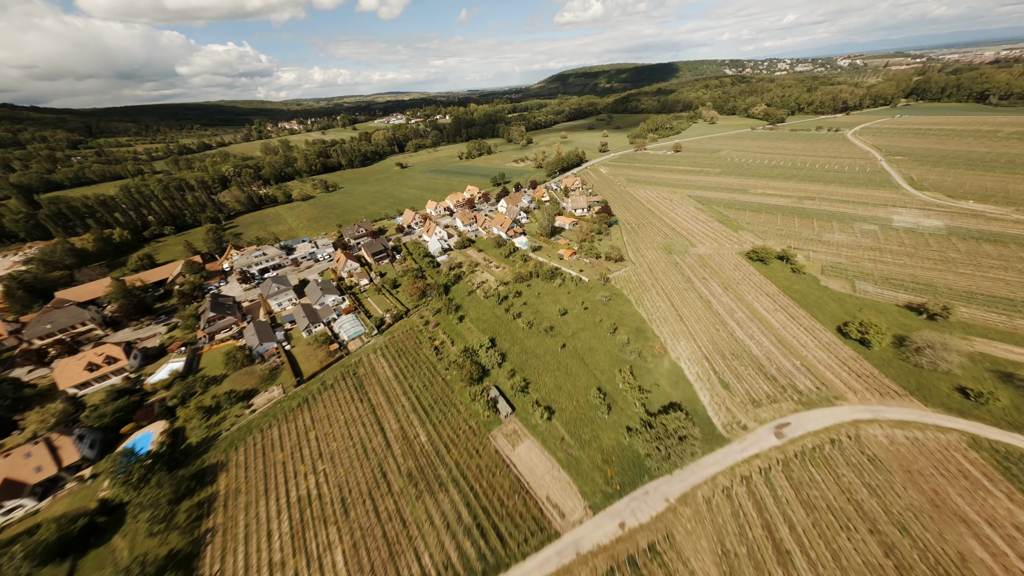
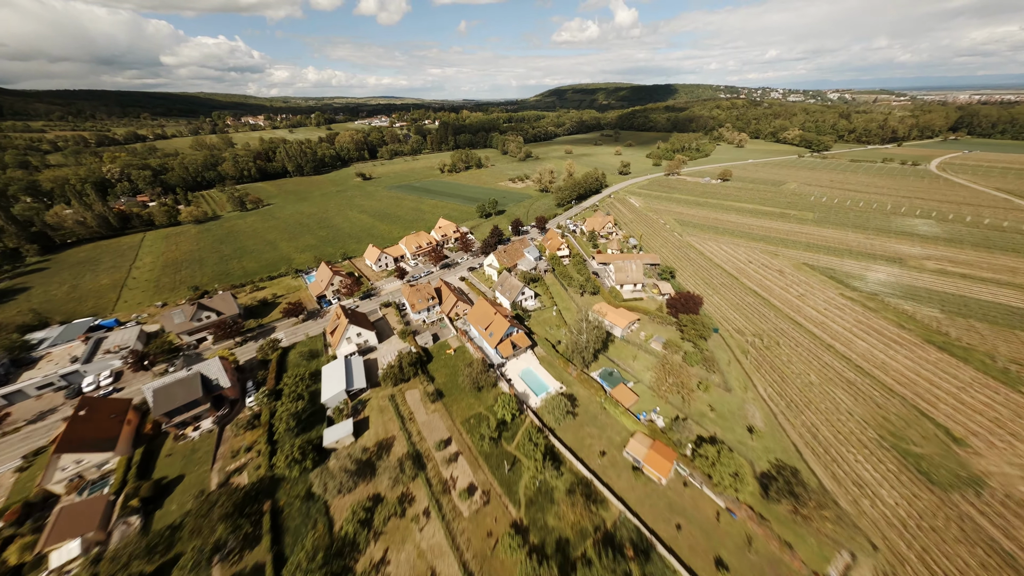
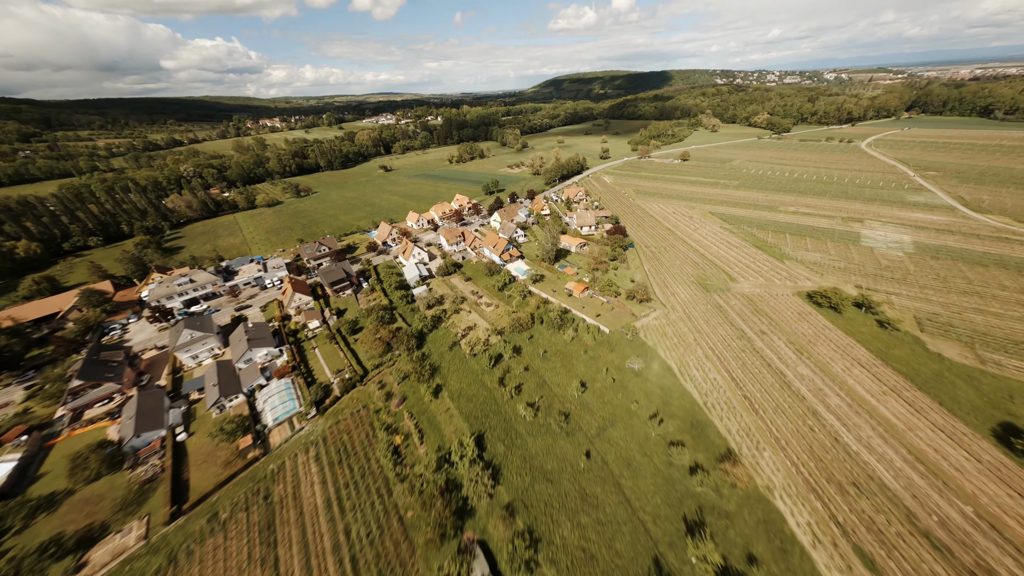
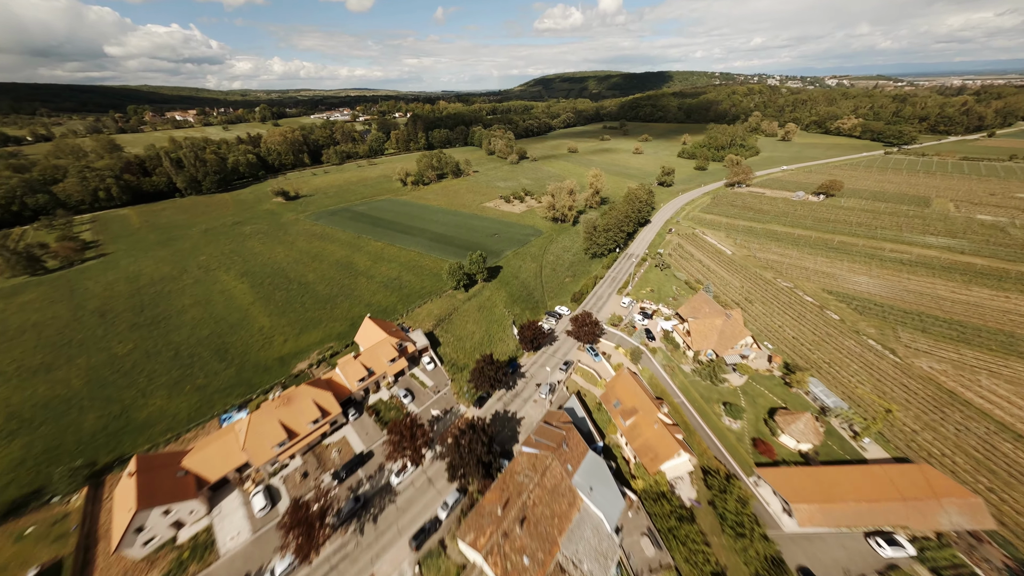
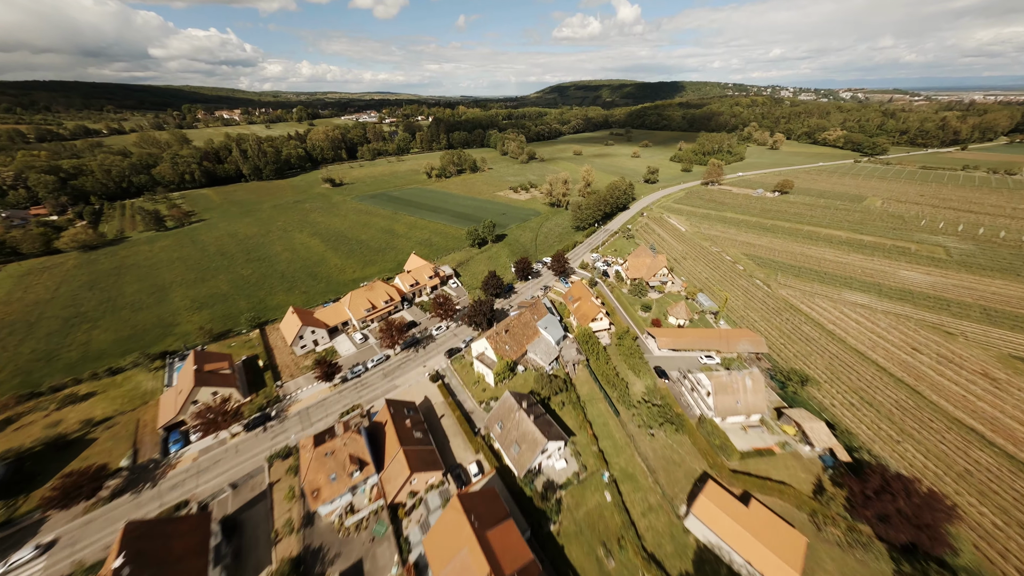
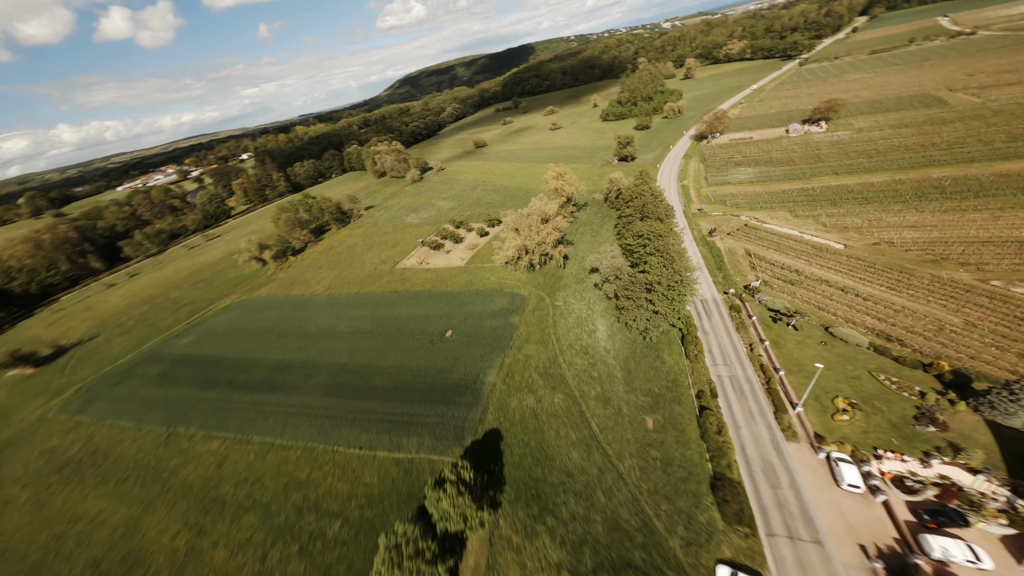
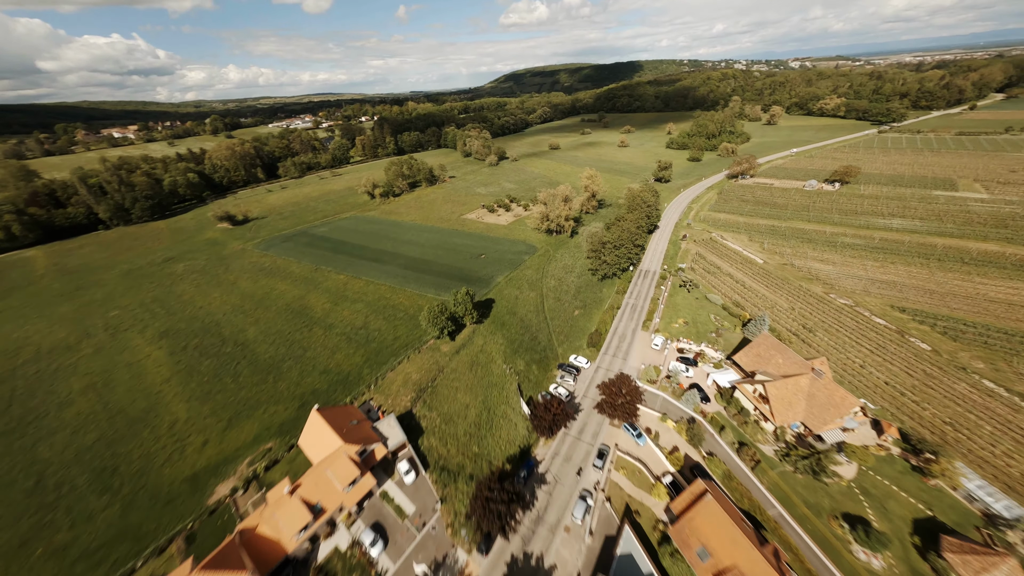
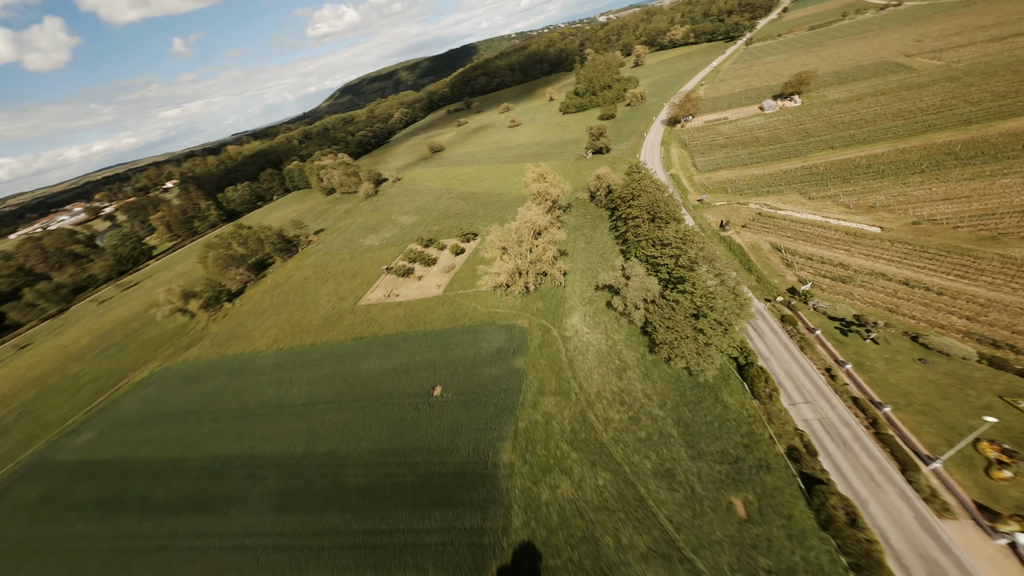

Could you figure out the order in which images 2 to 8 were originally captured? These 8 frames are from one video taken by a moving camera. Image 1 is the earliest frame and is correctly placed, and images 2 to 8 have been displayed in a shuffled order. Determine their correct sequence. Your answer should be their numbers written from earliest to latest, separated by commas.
3, 2, 5, 4, 7, 6, 8
